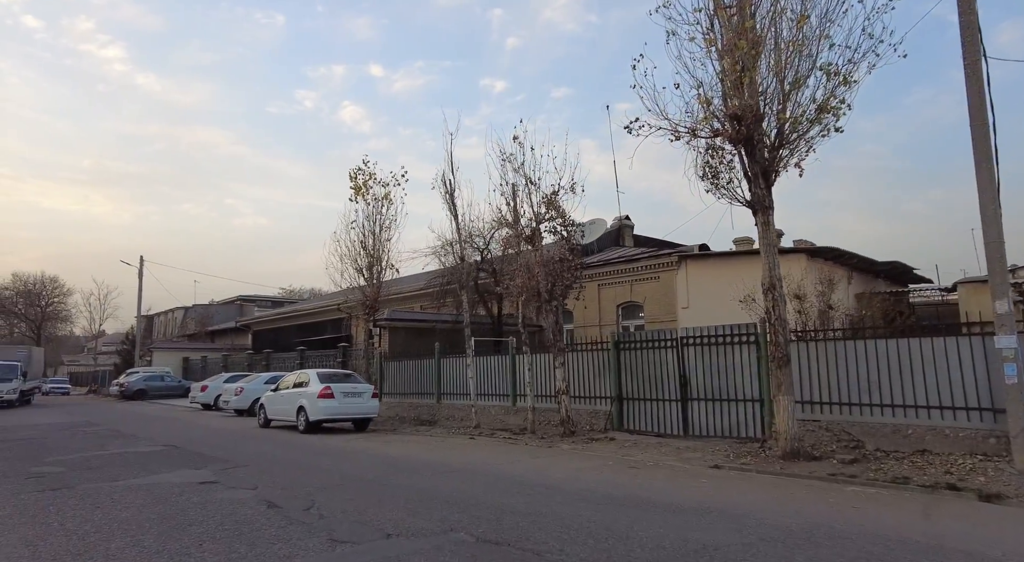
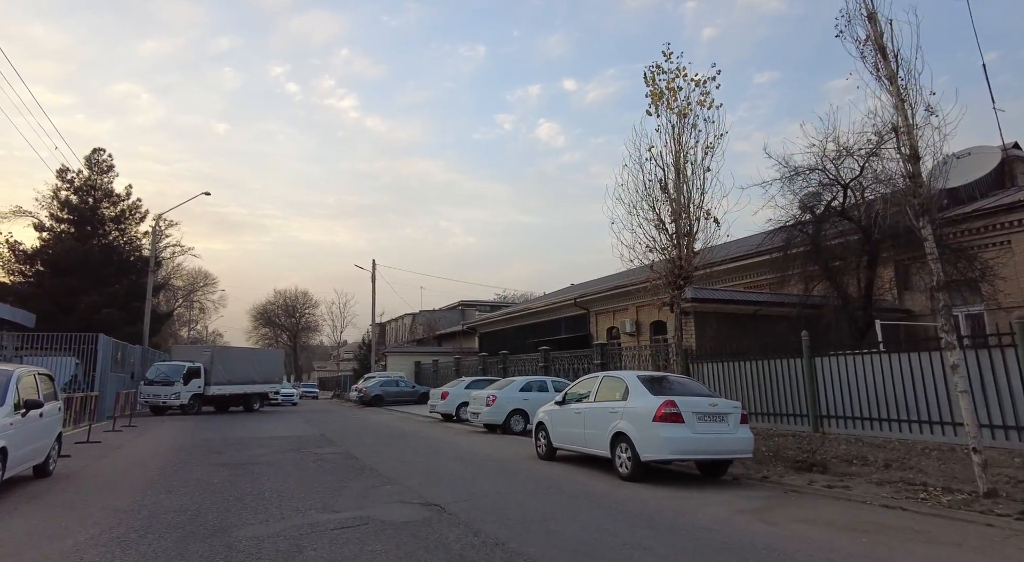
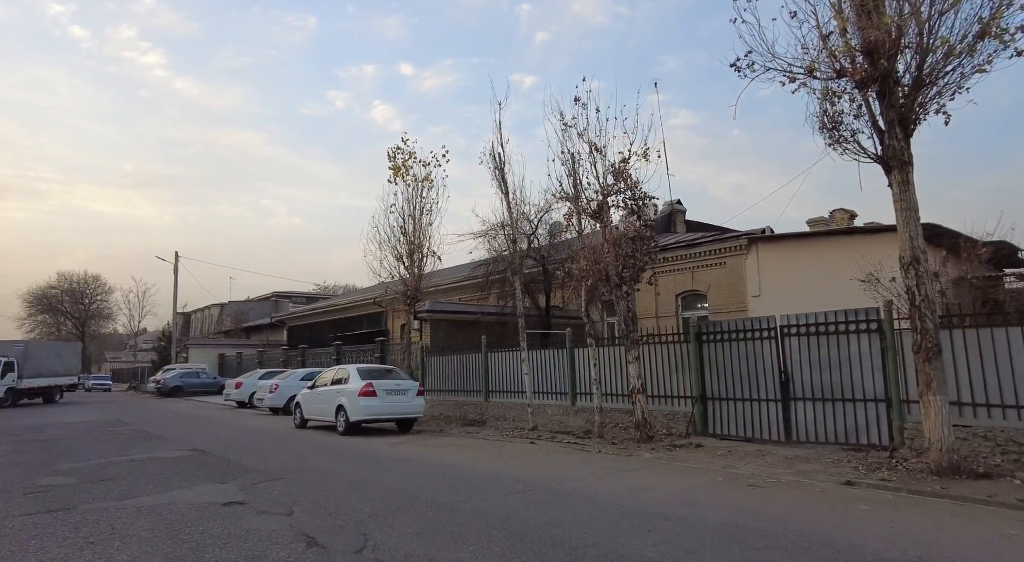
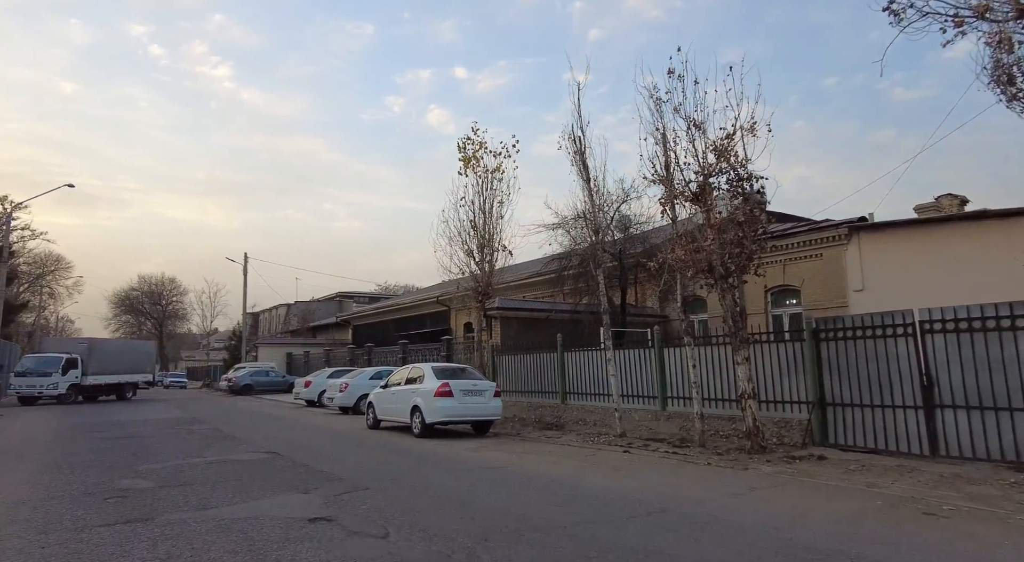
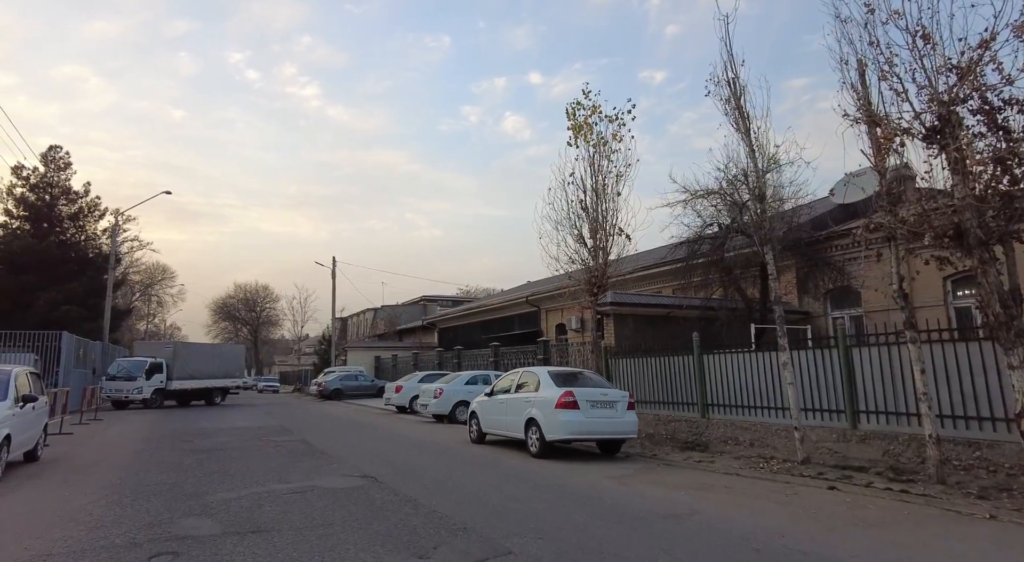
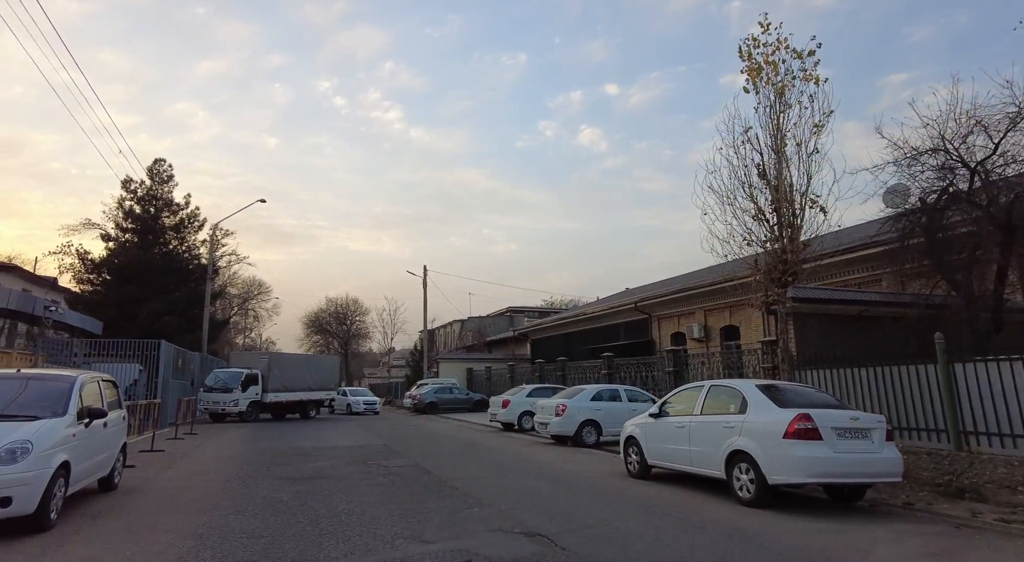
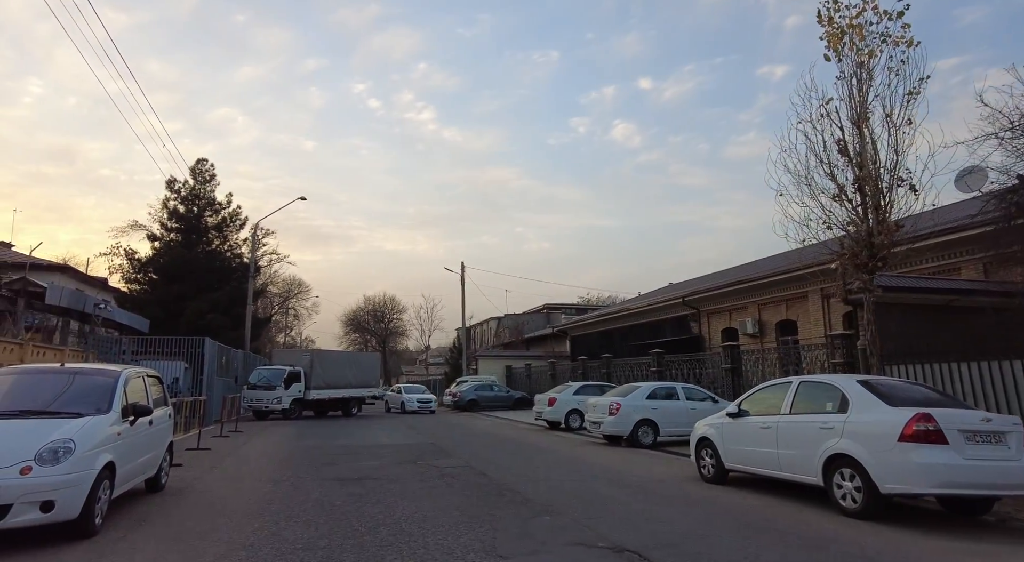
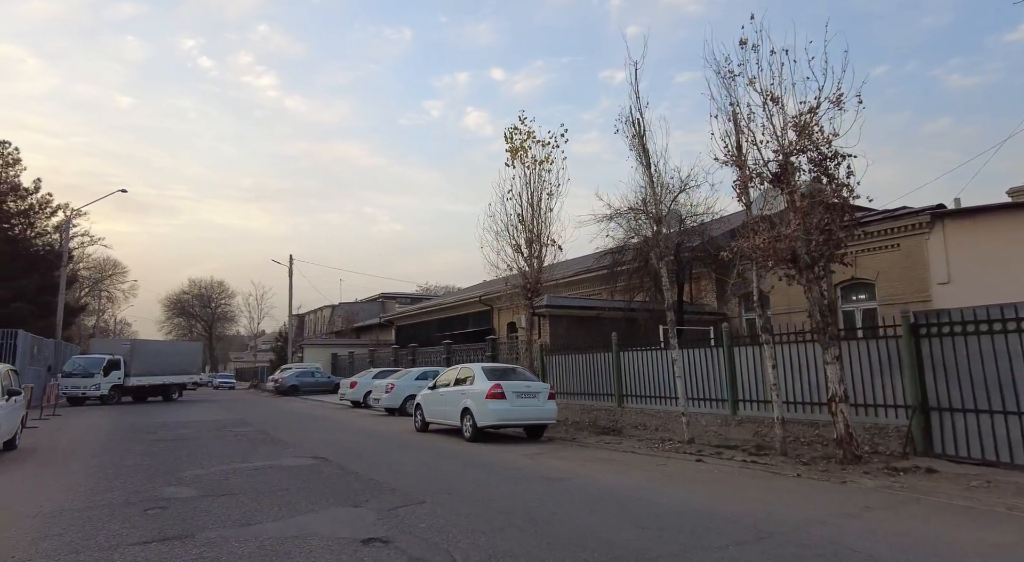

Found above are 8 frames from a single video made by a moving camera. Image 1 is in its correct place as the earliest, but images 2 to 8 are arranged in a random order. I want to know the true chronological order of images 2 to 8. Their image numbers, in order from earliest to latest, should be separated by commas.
3, 4, 8, 5, 2, 6, 7
